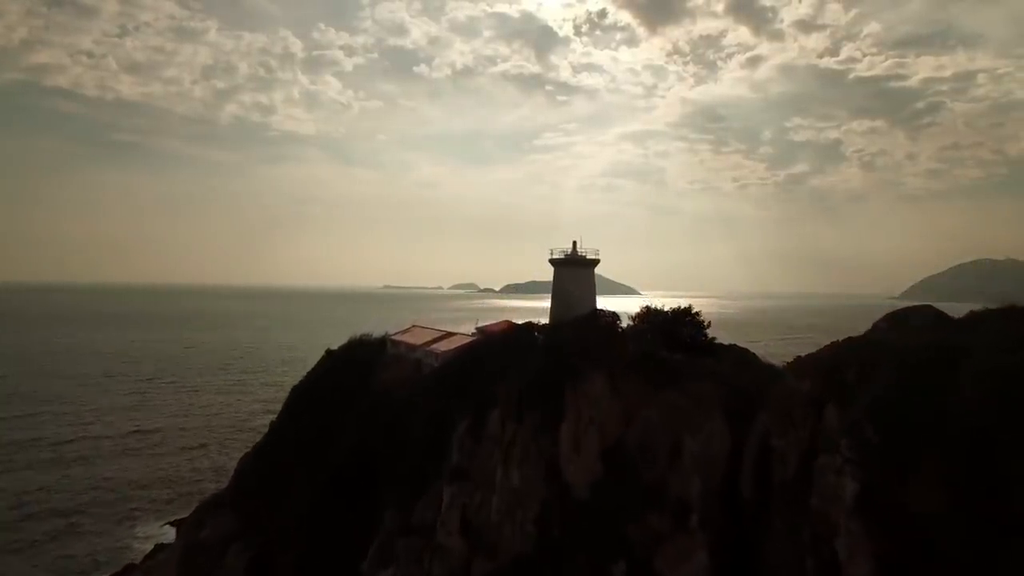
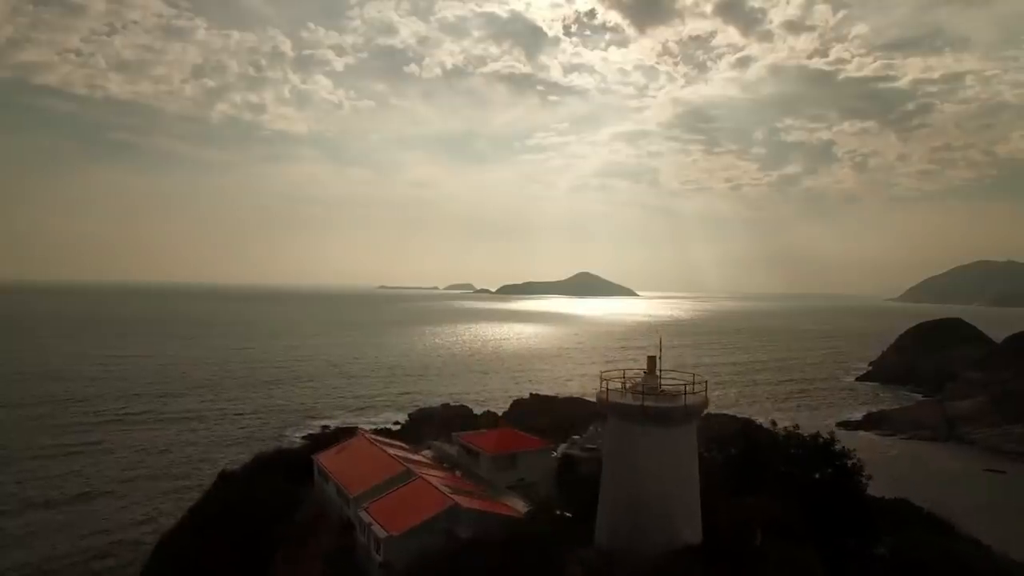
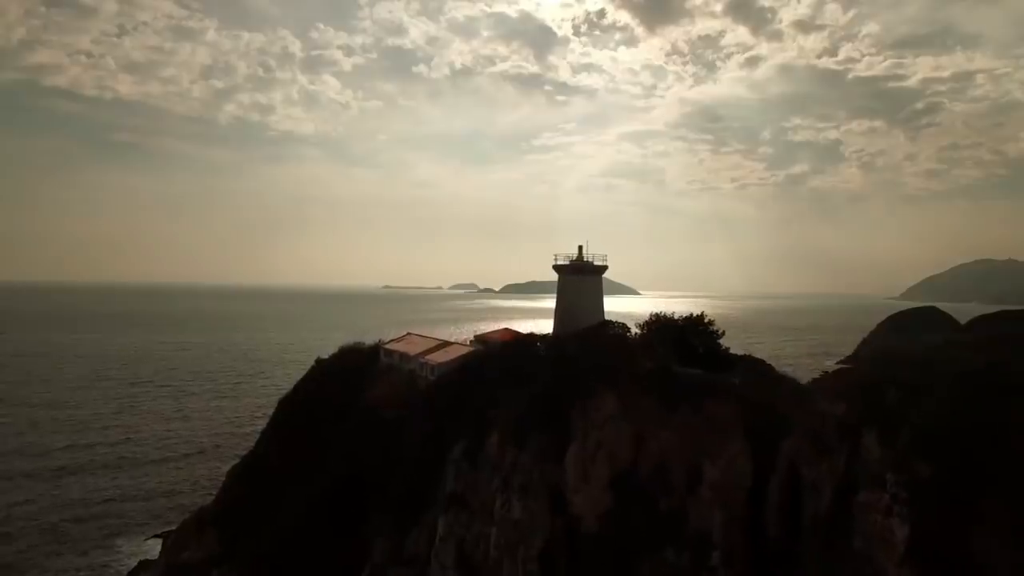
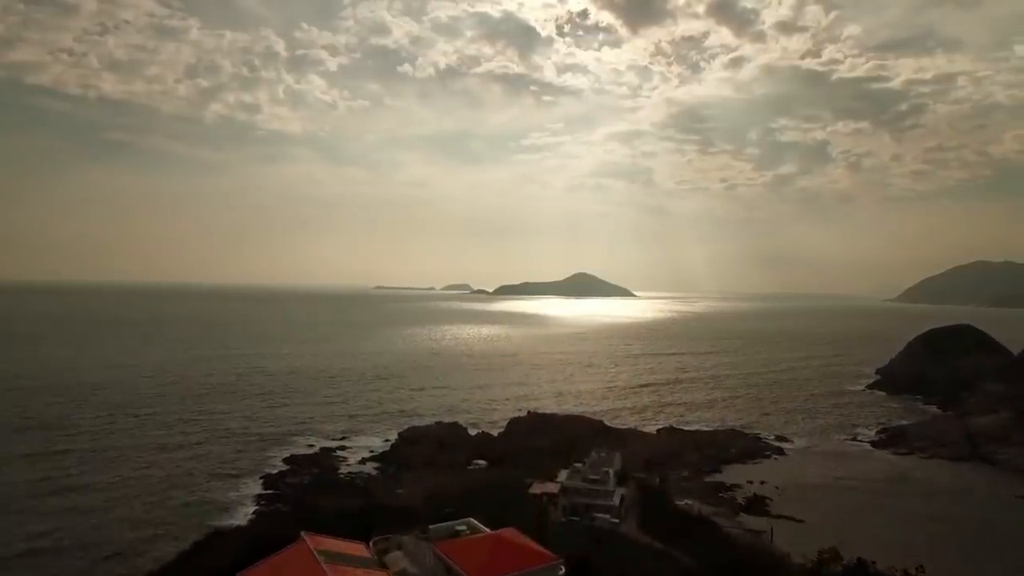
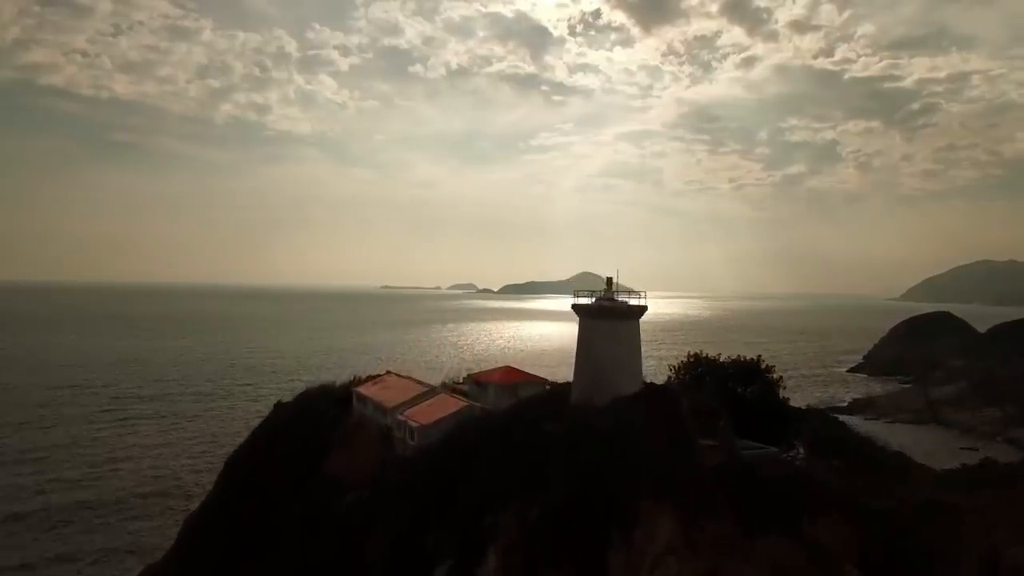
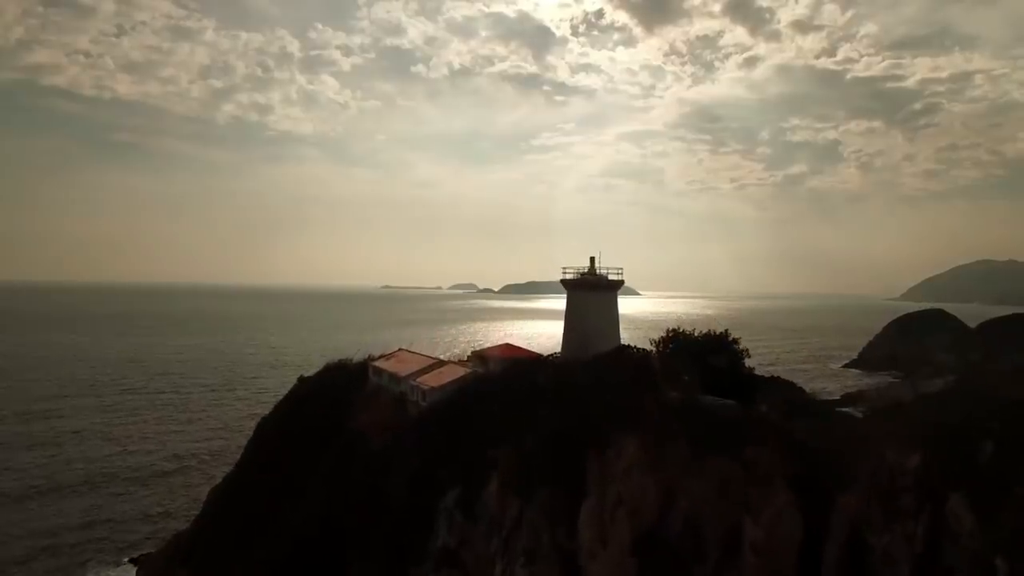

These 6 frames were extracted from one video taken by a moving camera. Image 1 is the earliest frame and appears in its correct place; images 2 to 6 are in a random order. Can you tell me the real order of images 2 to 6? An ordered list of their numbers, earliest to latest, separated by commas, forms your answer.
3, 6, 5, 2, 4
